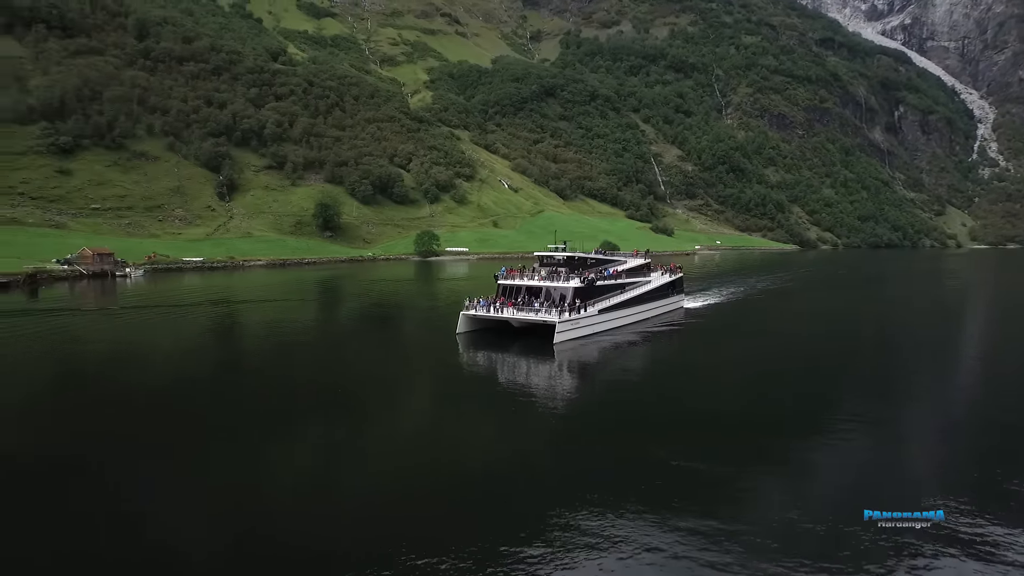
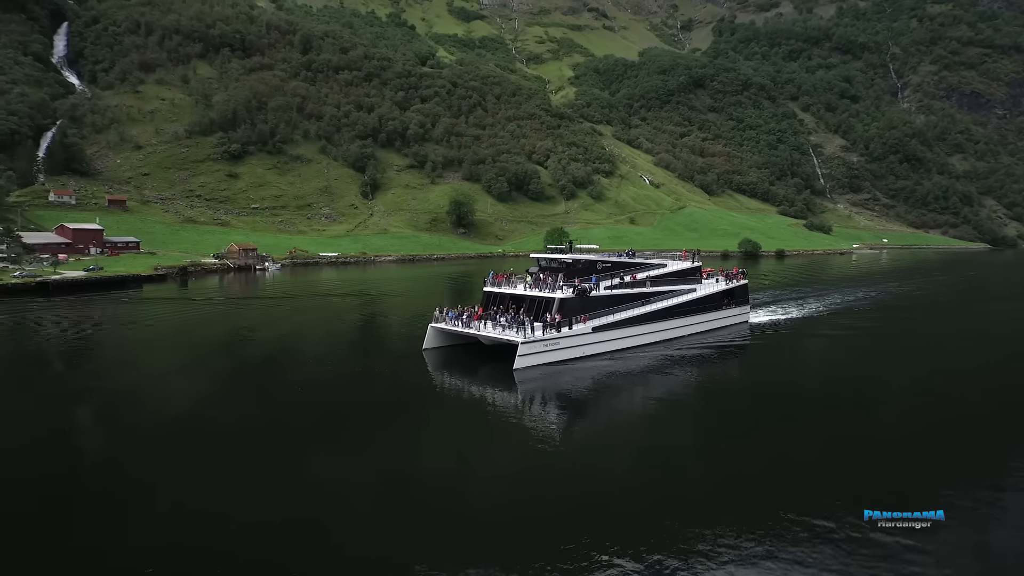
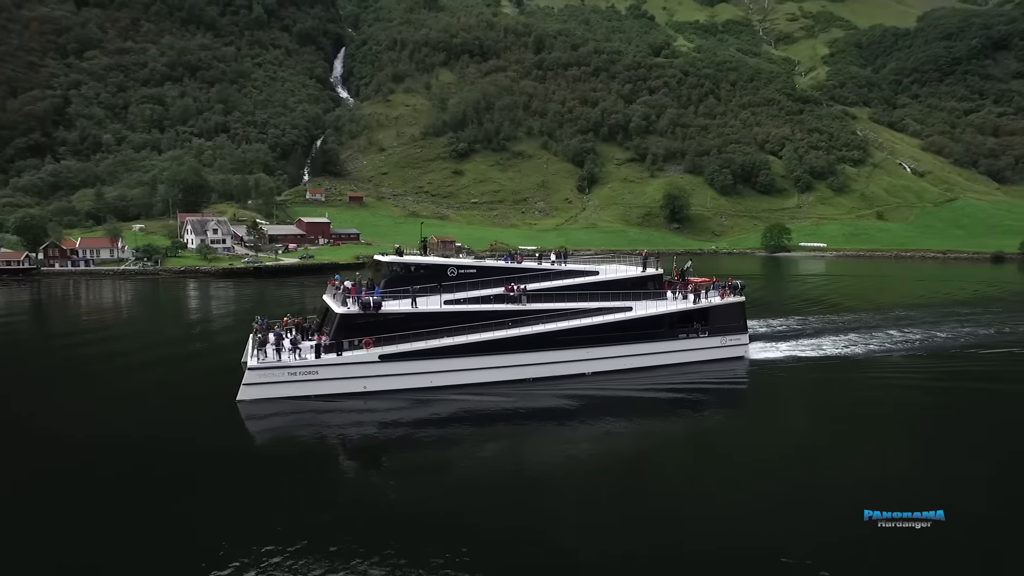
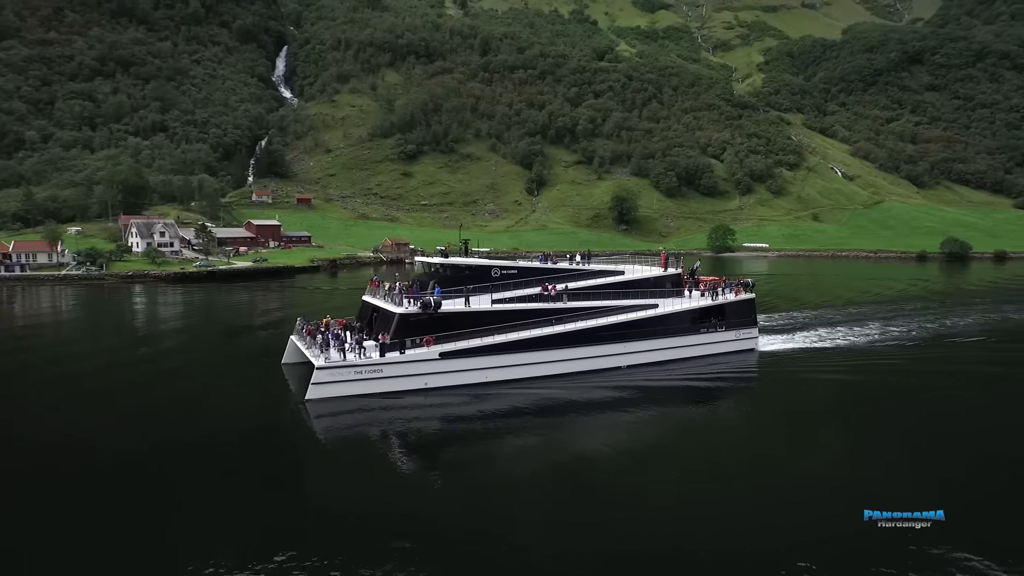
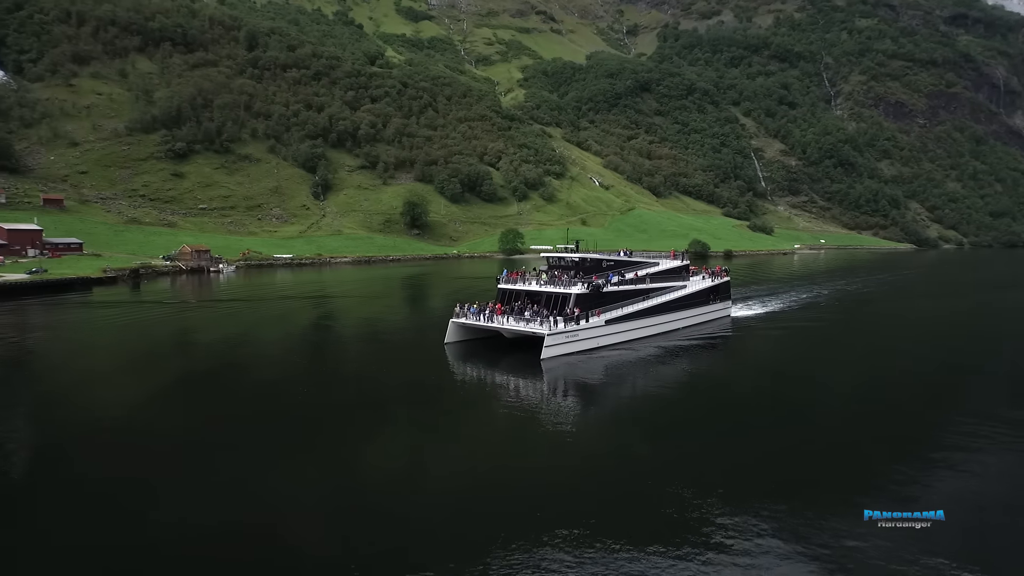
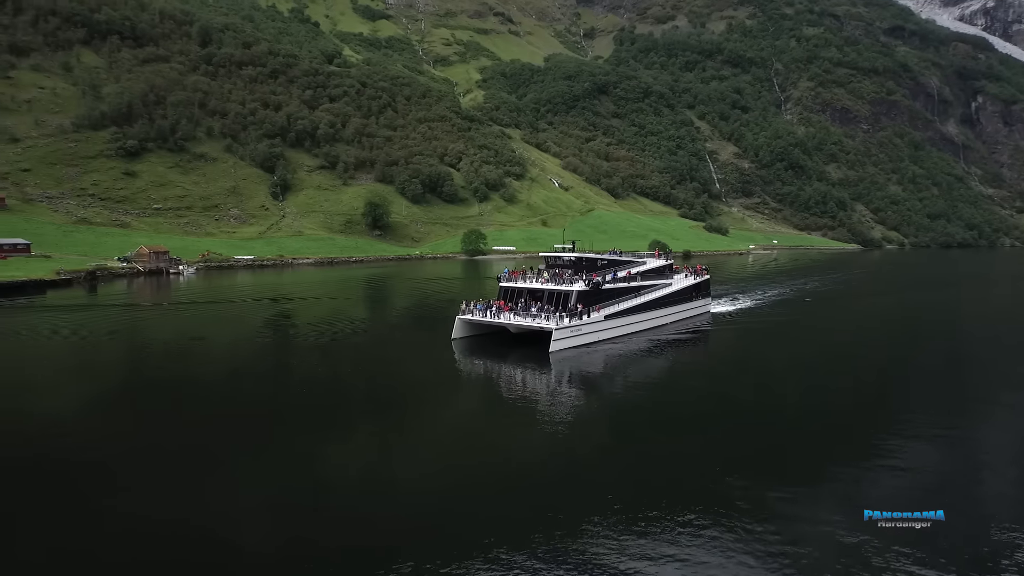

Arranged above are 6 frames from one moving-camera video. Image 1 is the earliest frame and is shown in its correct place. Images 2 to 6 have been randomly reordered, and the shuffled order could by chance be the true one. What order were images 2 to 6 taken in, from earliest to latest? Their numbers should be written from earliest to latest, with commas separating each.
6, 5, 2, 4, 3
